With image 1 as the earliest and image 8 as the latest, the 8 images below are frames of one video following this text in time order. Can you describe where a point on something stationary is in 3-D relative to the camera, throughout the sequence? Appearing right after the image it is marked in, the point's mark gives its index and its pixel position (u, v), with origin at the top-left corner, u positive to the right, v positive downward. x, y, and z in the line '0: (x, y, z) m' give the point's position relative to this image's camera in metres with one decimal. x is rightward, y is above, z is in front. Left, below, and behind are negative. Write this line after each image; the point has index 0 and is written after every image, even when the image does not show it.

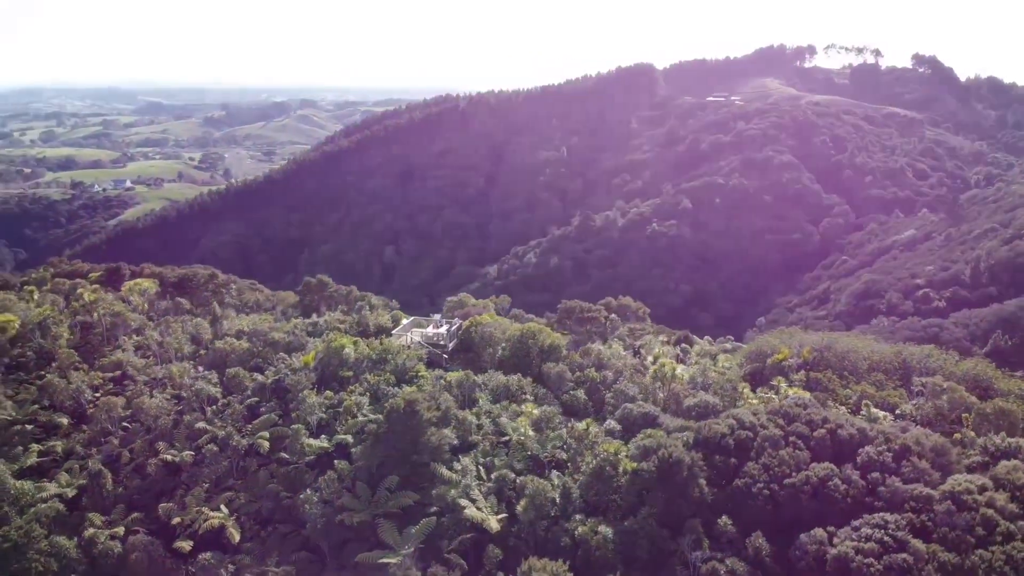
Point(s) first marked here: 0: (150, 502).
0: (-8.3, -4.9, +19.9) m
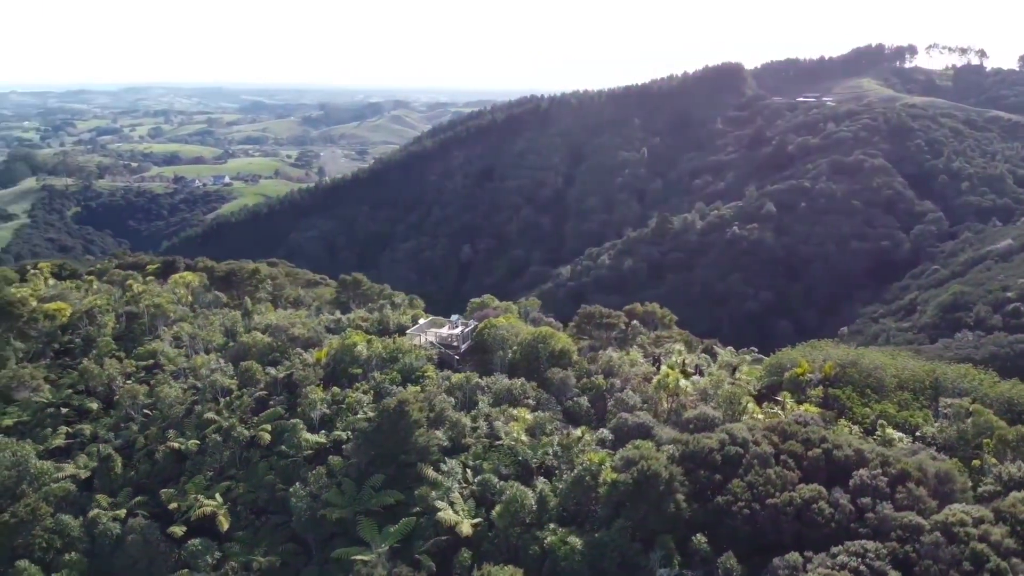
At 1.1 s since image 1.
0: (-8.6, -4.8, +20.8) m
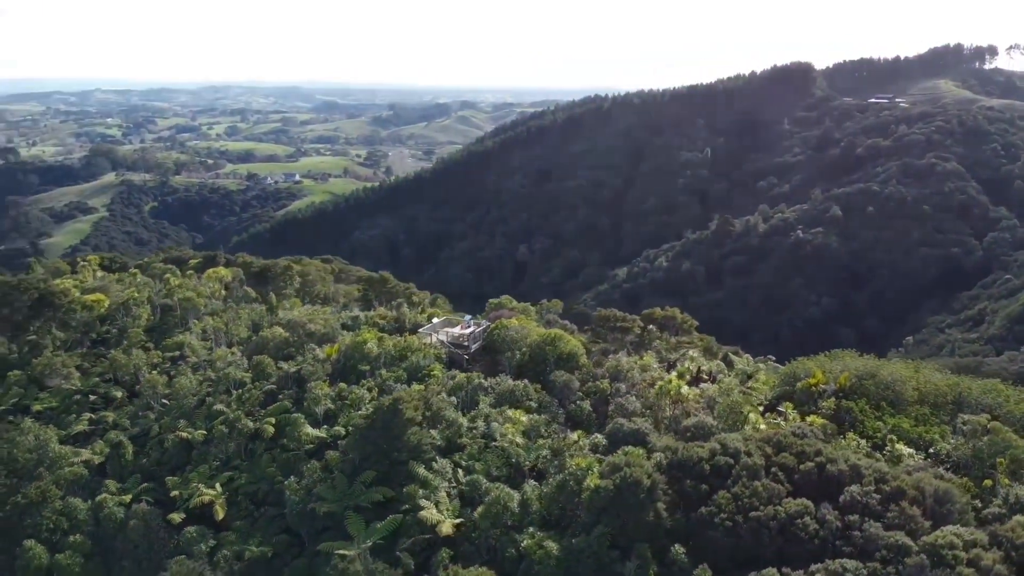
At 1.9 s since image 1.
0: (-8.7, -4.6, +21.6) m
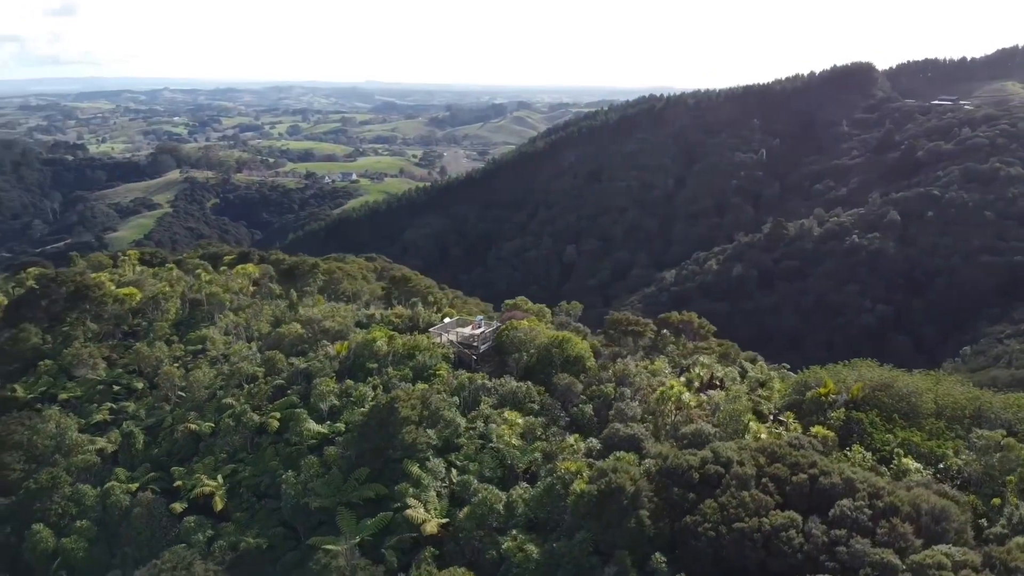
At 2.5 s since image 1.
0: (-8.7, -4.5, +22.2) m
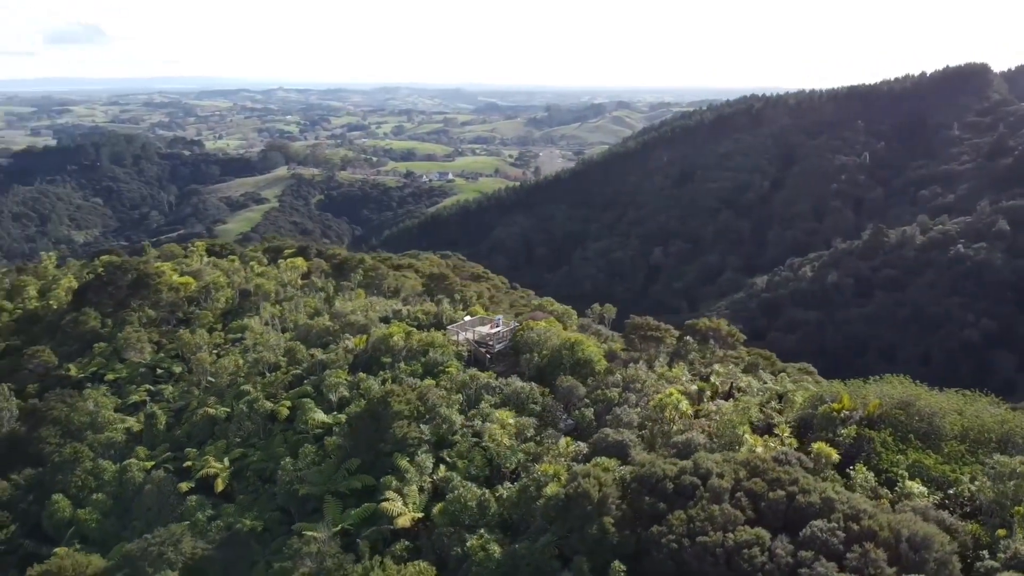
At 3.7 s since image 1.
0: (-8.7, -4.2, +23.3) m
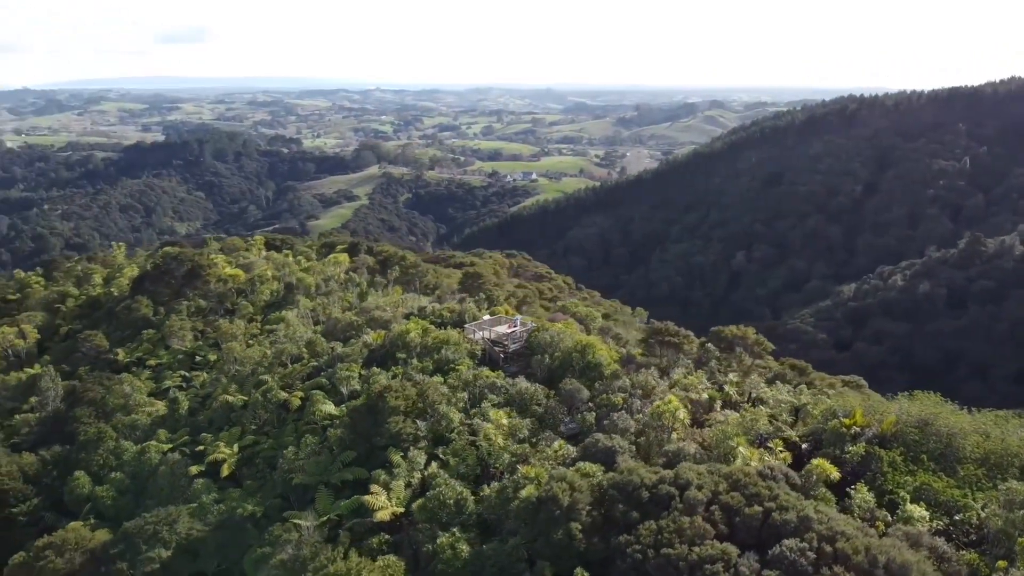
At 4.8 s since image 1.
0: (-8.5, -4.0, +24.2) m
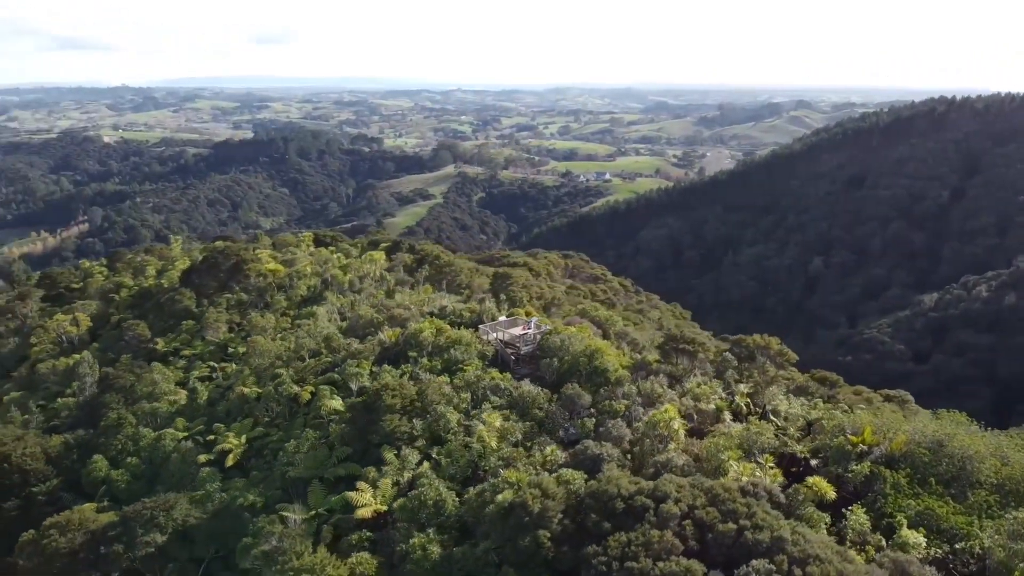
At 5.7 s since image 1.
0: (-8.3, -3.8, +24.9) m
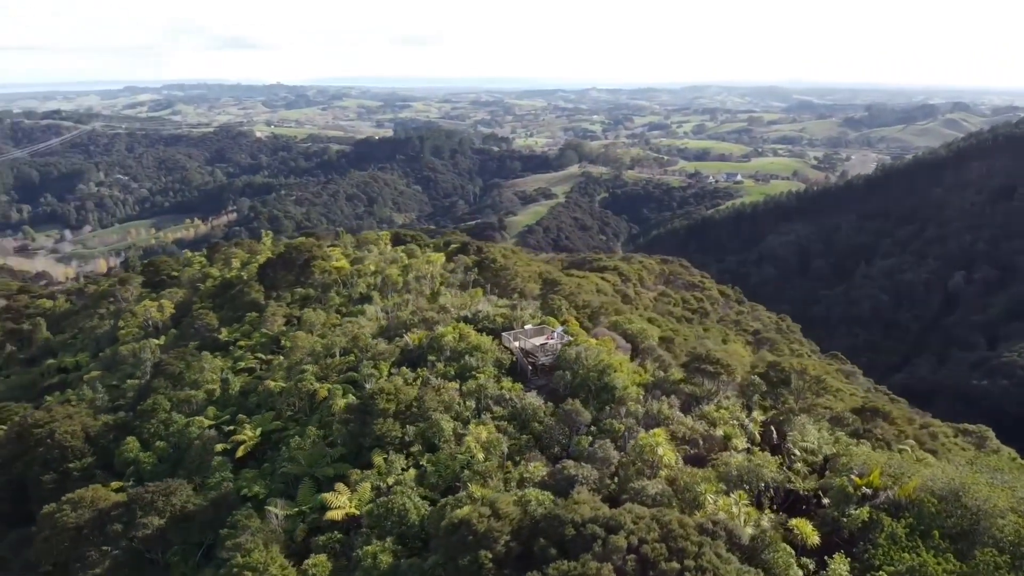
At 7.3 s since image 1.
0: (-7.8, -3.7, +25.8) m
